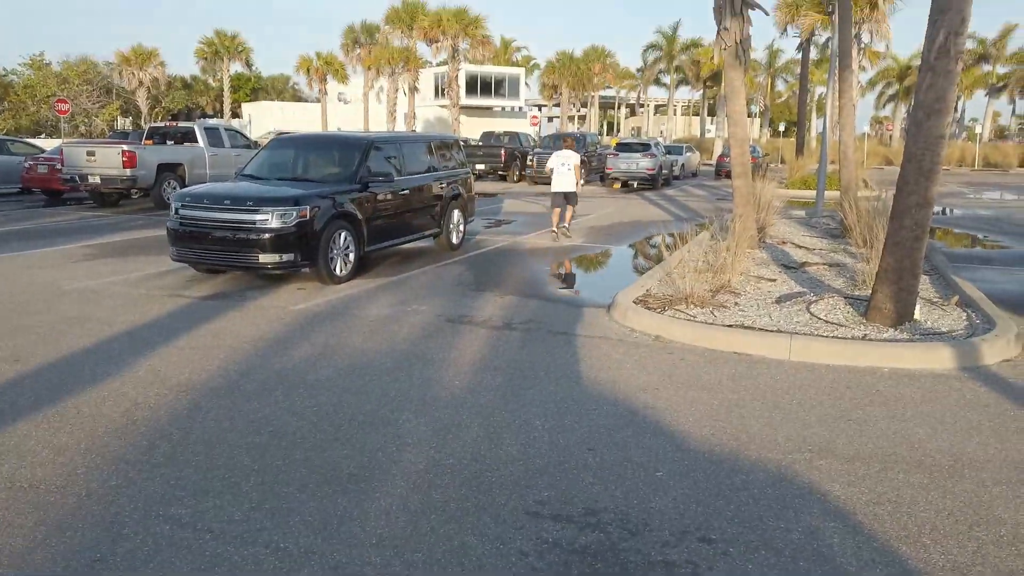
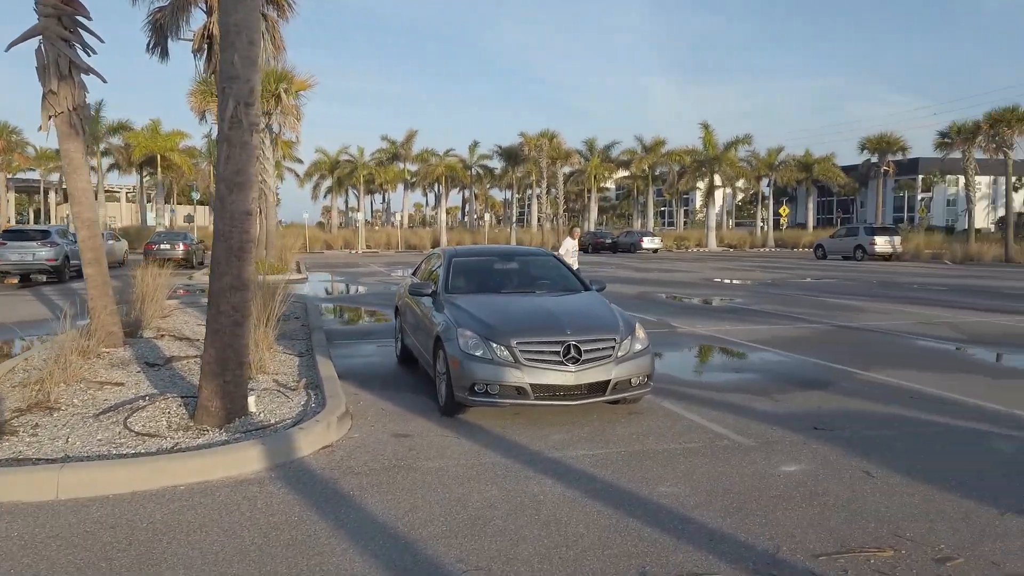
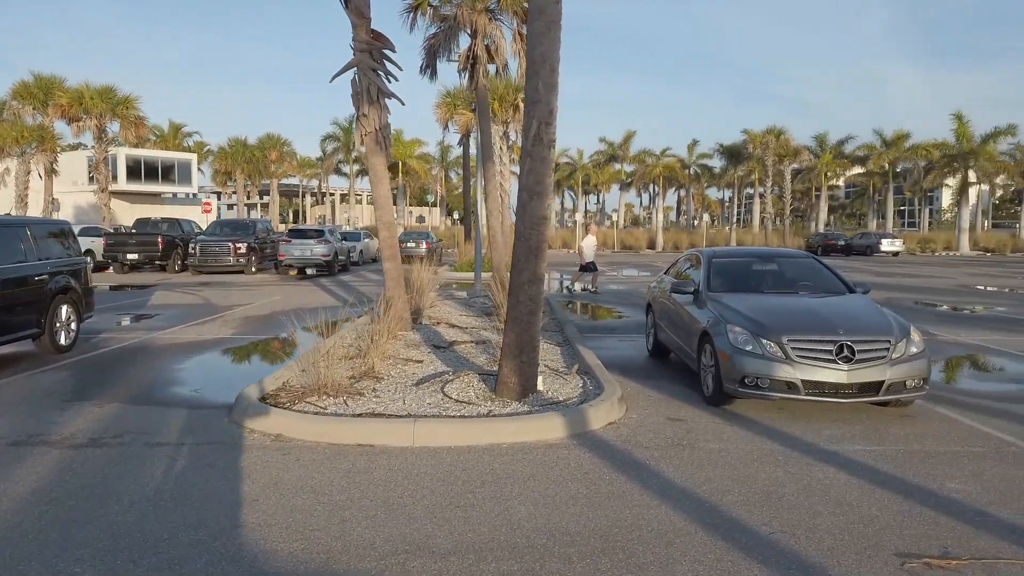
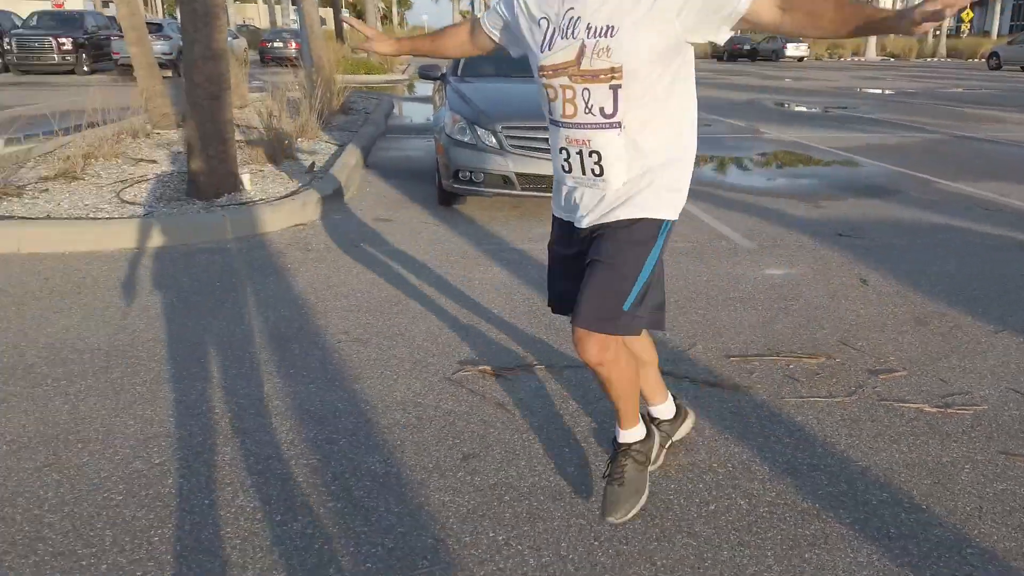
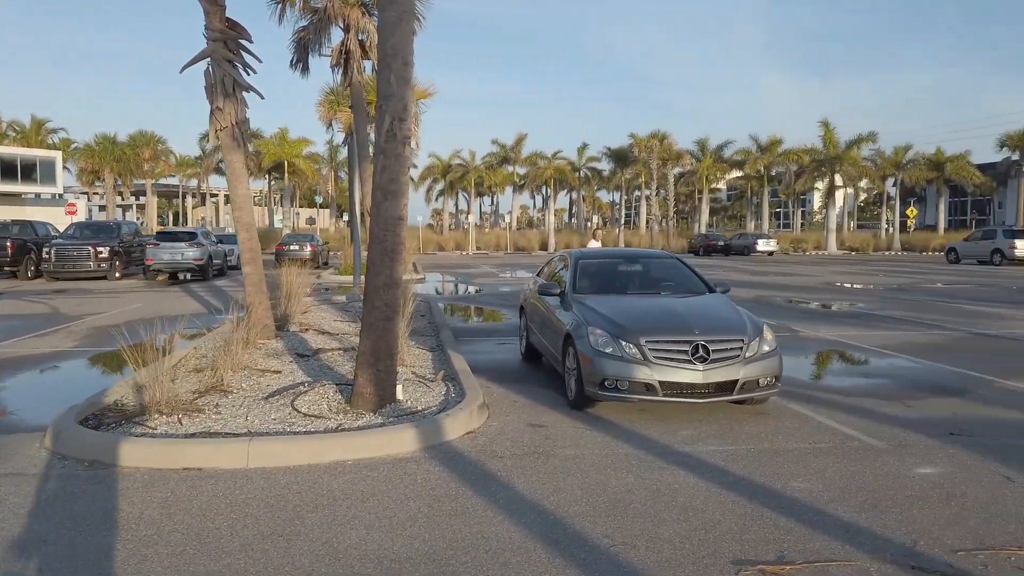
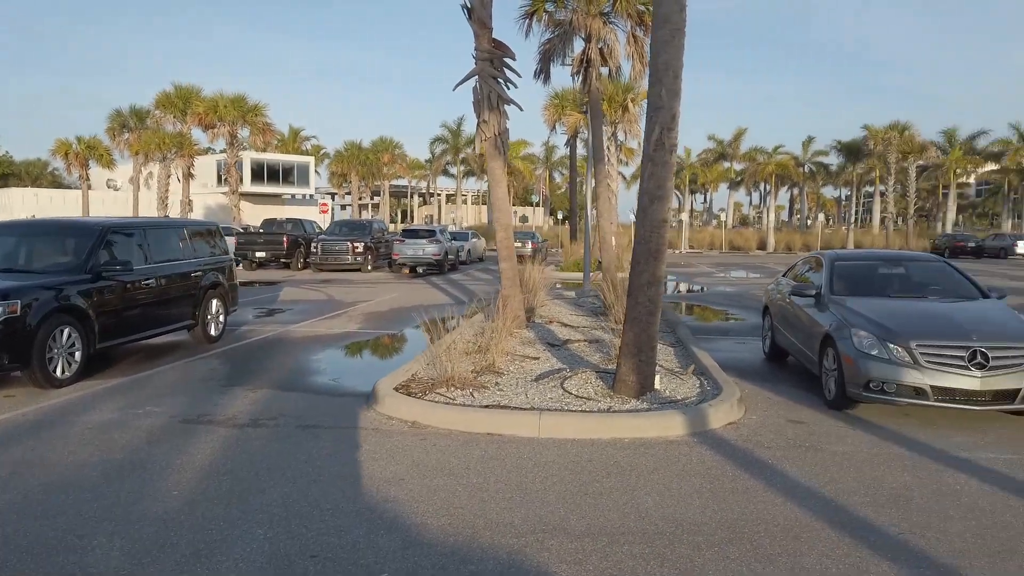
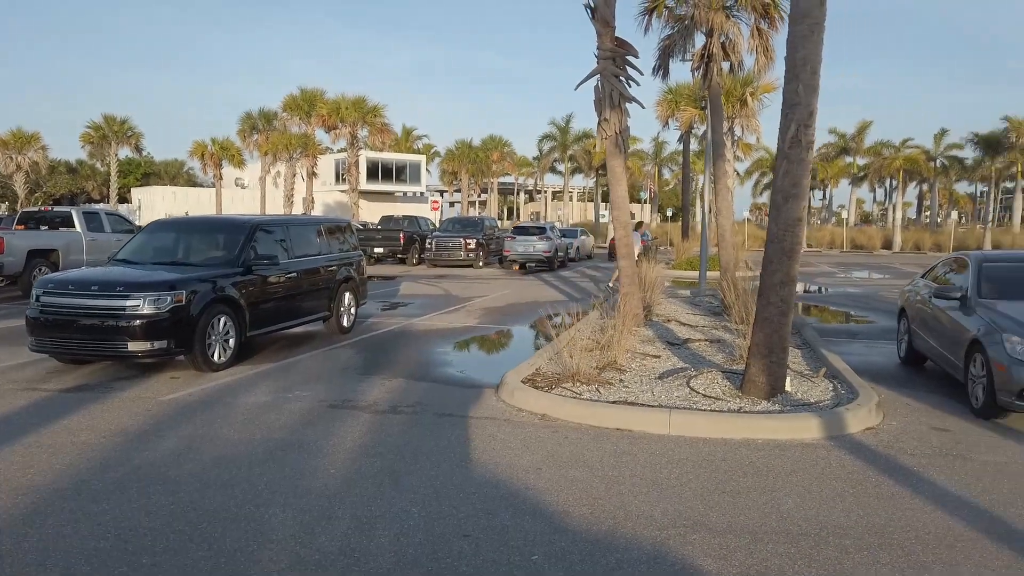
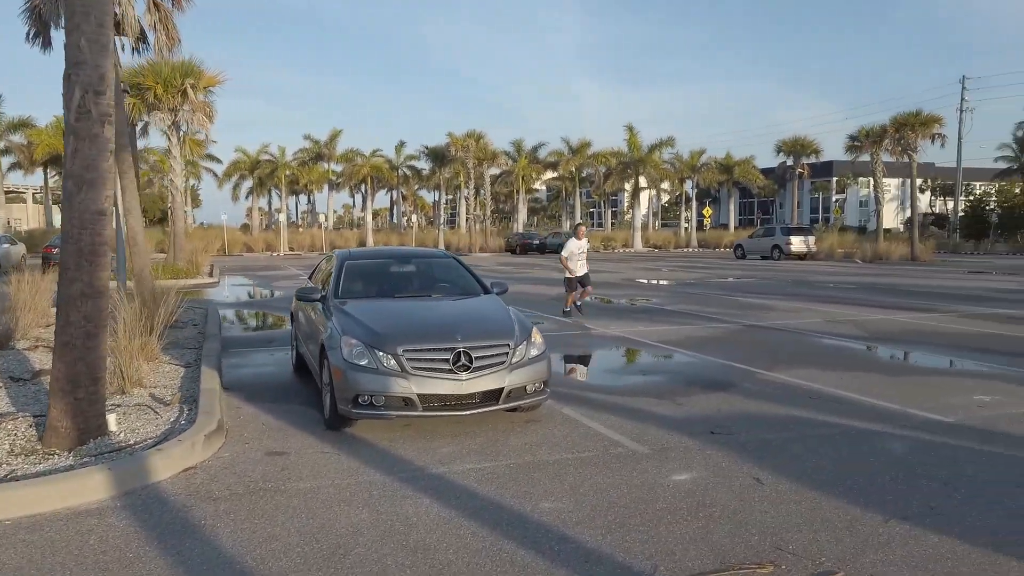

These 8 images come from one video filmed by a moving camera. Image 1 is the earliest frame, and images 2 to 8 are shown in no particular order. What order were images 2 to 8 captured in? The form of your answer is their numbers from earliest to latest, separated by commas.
7, 6, 3, 5, 2, 8, 4
